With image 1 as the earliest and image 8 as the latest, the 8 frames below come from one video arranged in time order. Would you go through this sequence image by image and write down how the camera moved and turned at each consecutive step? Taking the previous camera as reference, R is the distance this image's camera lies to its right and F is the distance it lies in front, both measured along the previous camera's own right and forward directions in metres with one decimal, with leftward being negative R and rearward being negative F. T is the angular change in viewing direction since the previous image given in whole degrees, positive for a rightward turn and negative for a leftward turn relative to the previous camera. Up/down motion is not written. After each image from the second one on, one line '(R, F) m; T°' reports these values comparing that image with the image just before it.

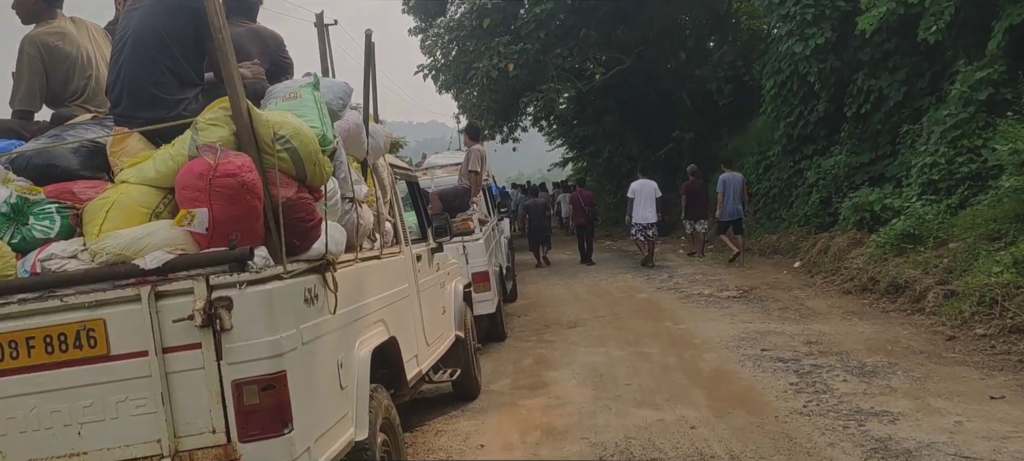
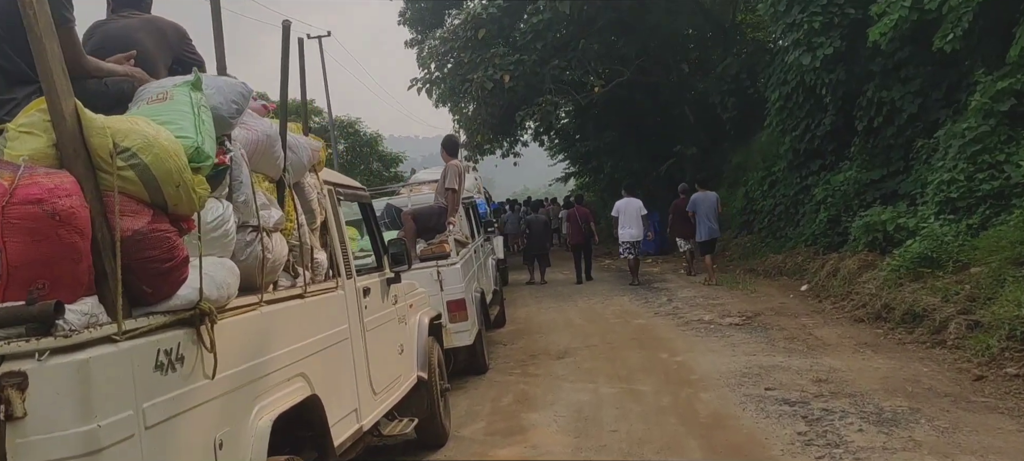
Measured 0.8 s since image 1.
(+0.2, +0.5) m; 0°
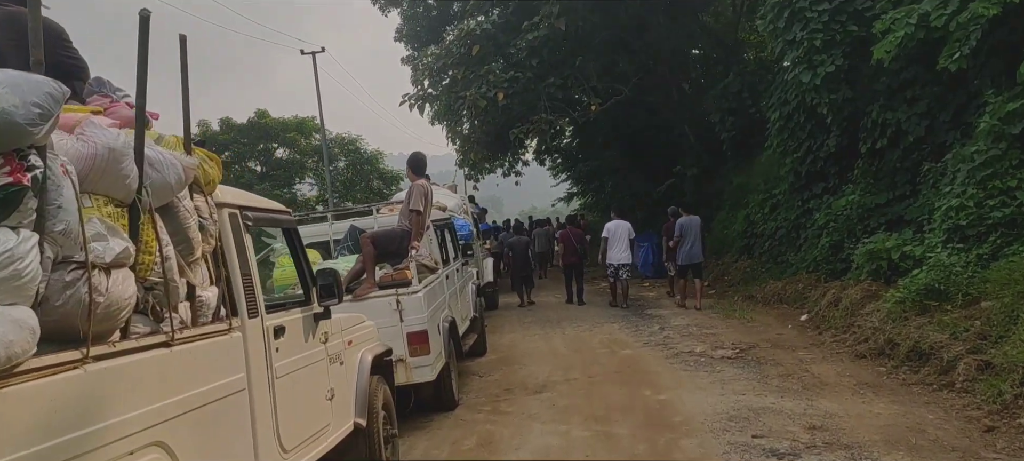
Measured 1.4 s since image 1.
(+0.3, +0.4) m; -1°
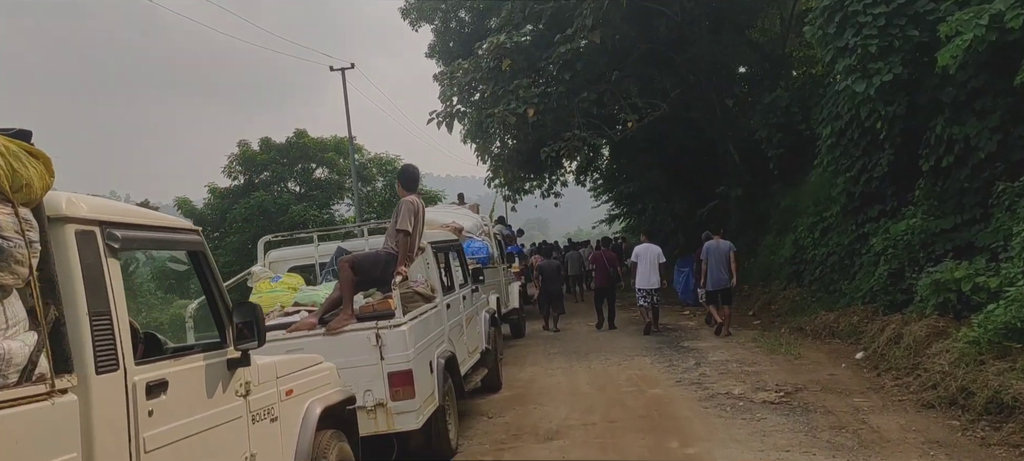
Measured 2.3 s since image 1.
(+0.3, +0.7) m; -4°
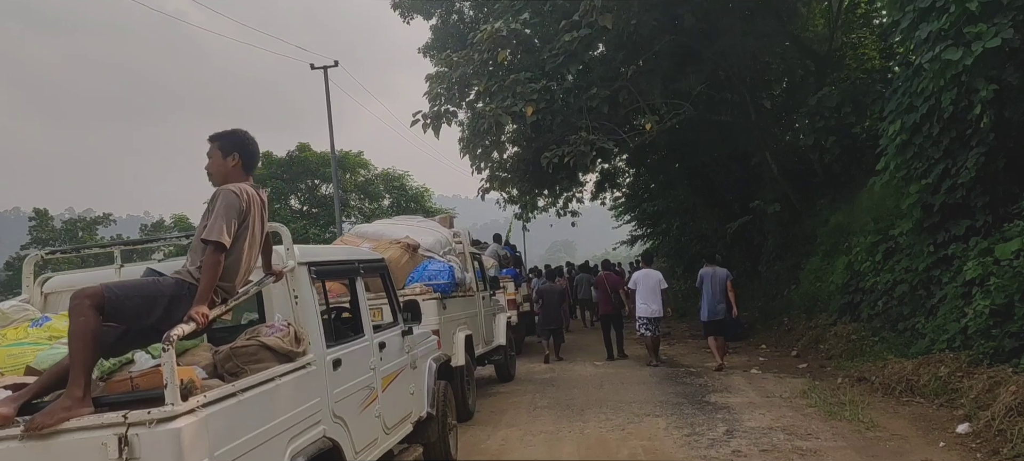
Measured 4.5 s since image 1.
(+0.6, +2.1) m; -2°
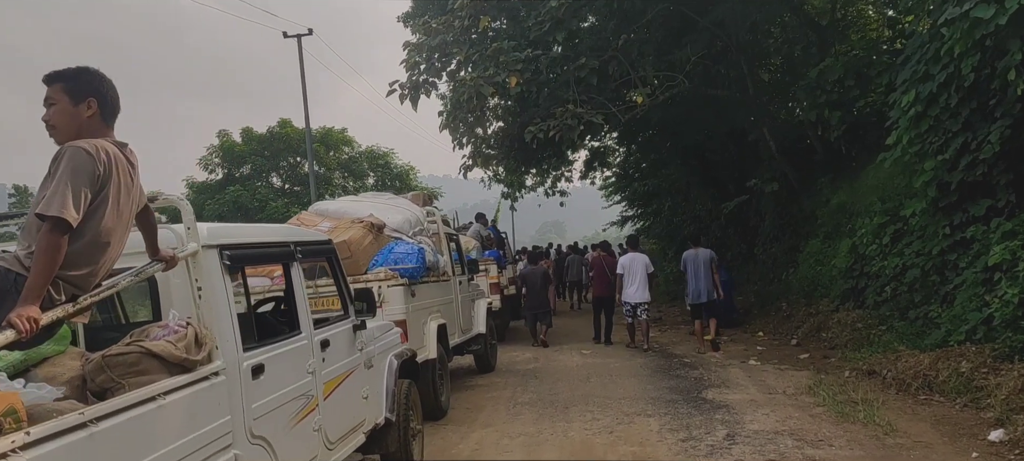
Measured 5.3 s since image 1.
(+0.1, +0.7) m; +1°
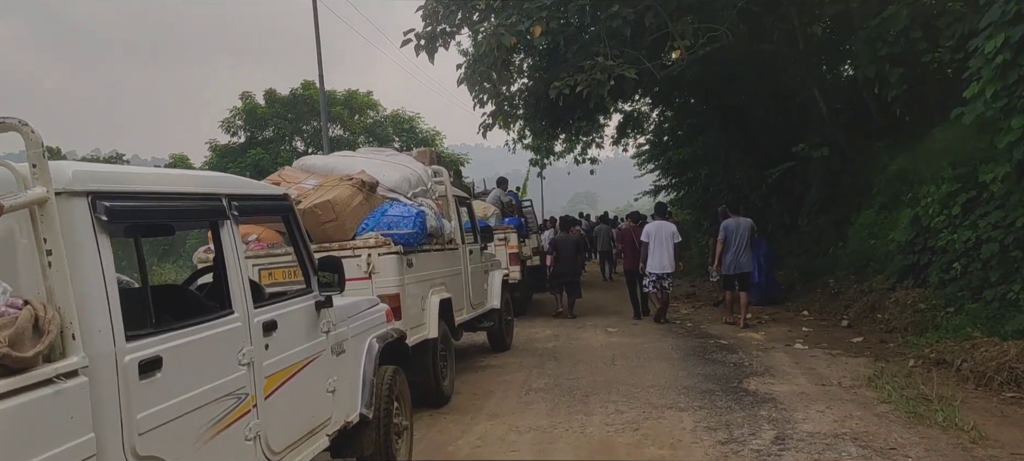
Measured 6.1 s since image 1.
(+0.1, +0.9) m; -3°
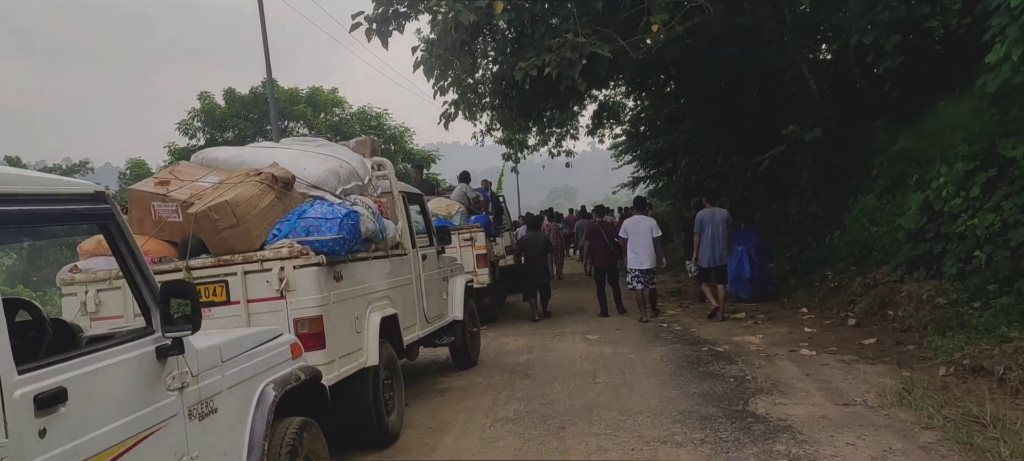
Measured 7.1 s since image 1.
(+0.2, +1.0) m; +2°
